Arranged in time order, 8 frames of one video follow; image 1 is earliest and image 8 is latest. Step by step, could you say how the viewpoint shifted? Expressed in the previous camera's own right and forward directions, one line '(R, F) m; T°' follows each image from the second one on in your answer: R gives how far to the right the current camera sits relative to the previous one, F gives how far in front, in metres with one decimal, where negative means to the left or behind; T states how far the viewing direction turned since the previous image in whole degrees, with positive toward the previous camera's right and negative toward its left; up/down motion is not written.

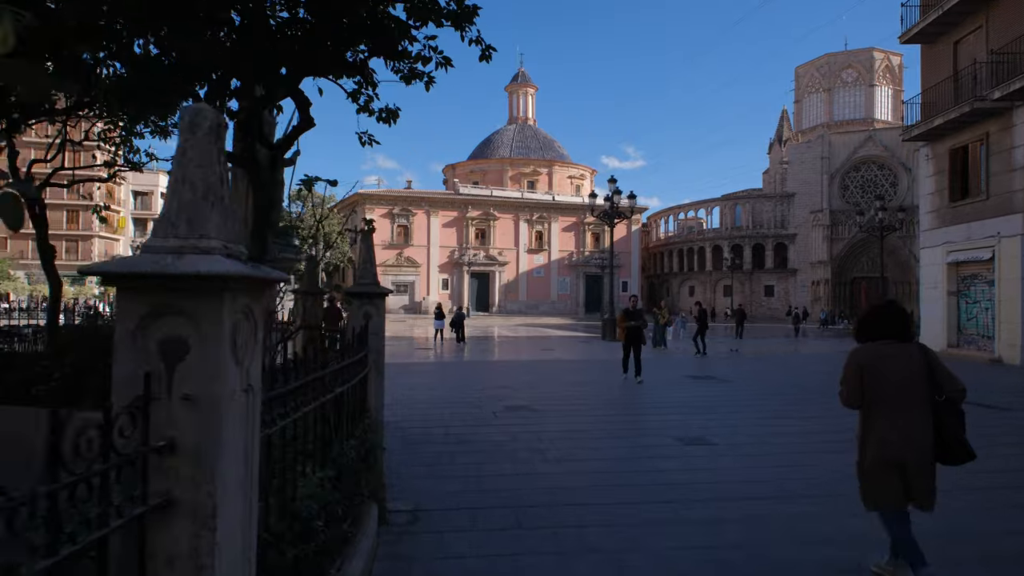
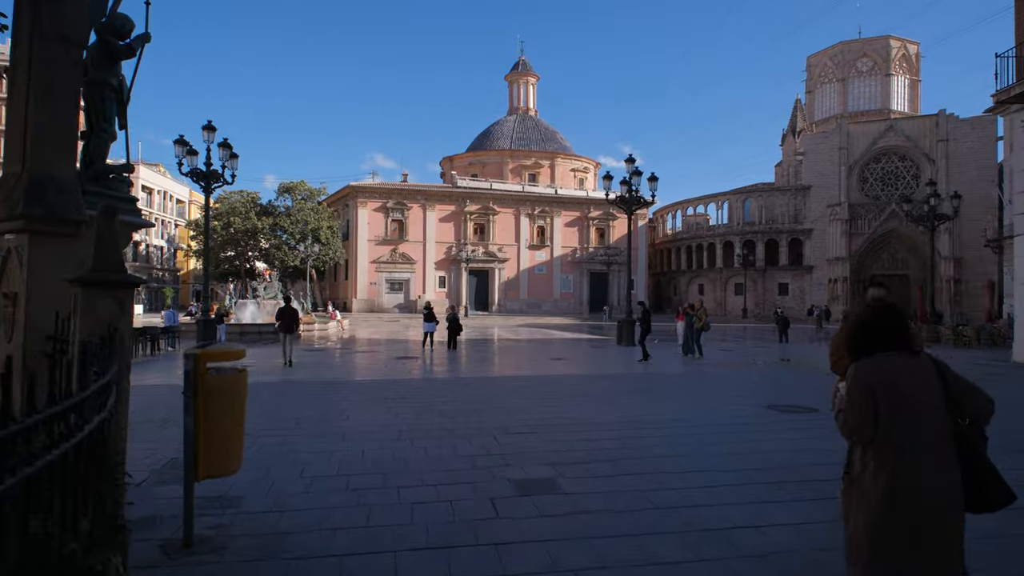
(-0.1, +3.0) m; 0°
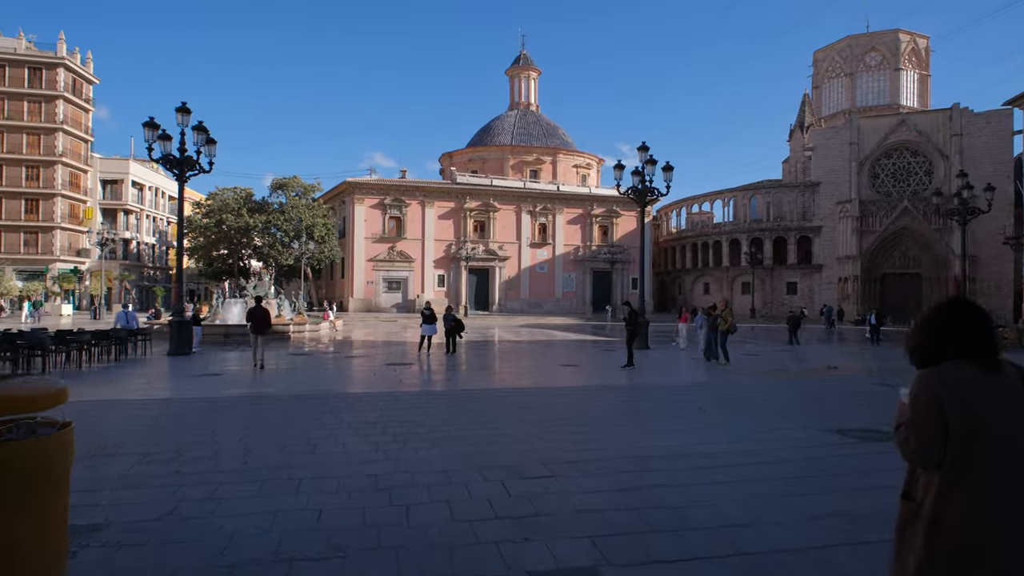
(-0.1, +1.5) m; 0°
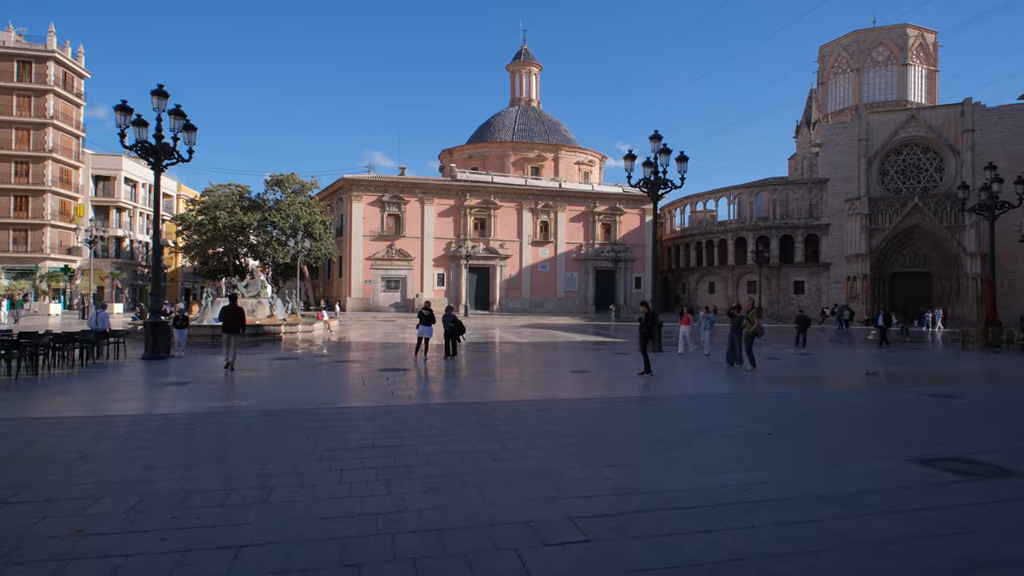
(-0.1, +1.1) m; 0°
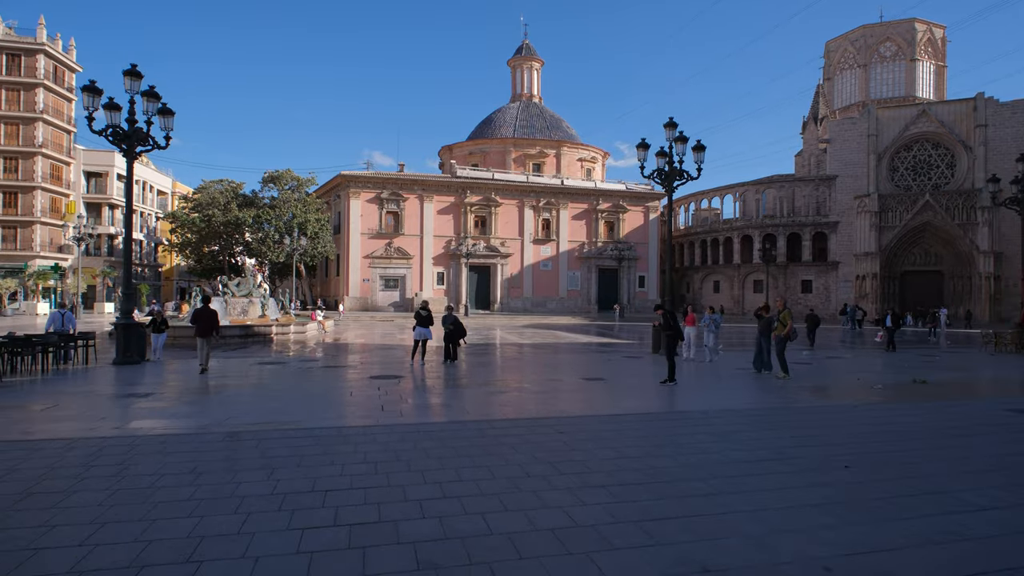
(-0.1, +1.1) m; 0°
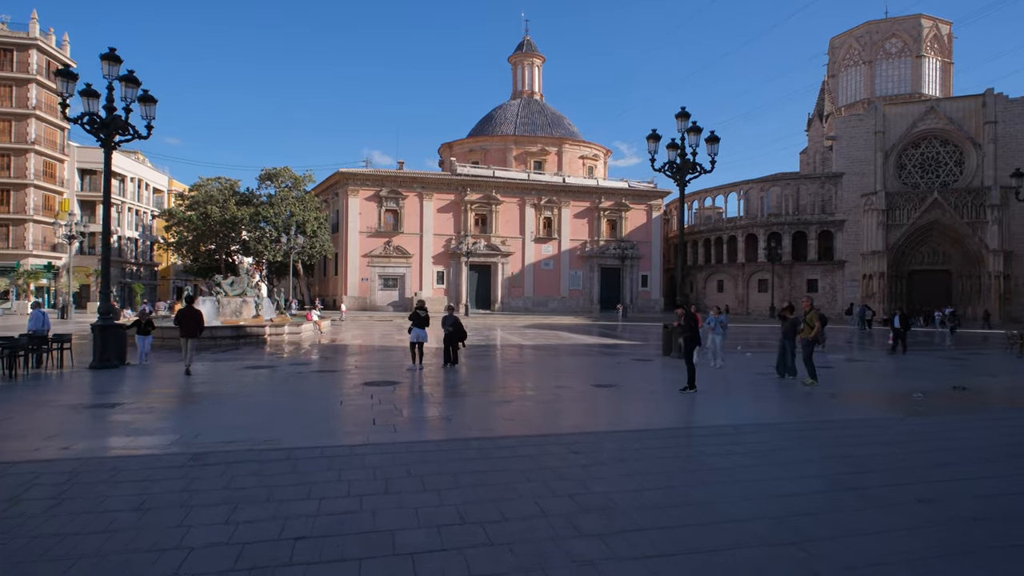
(-0.1, +0.8) m; 0°
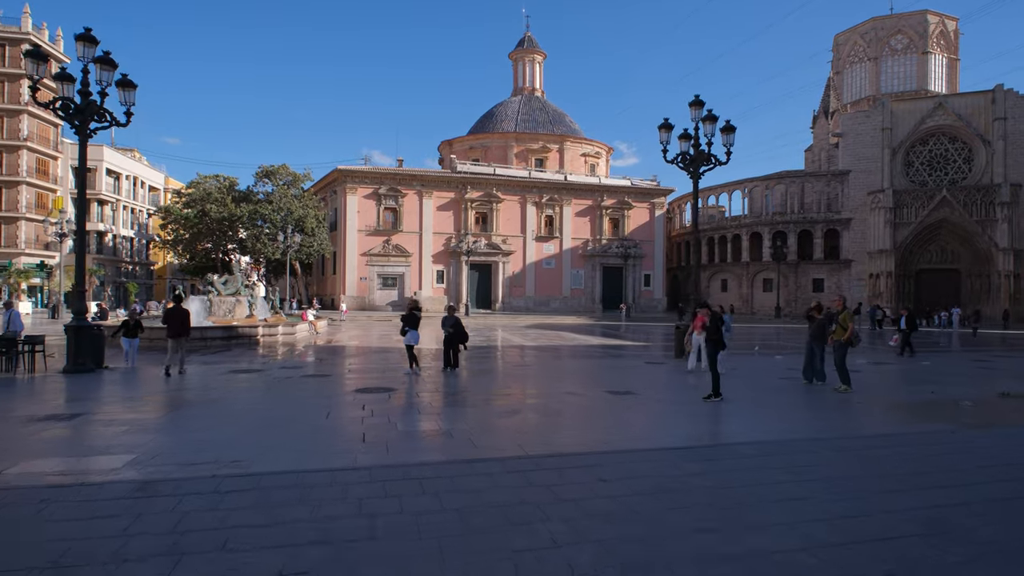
(-0.1, +0.8) m; 0°
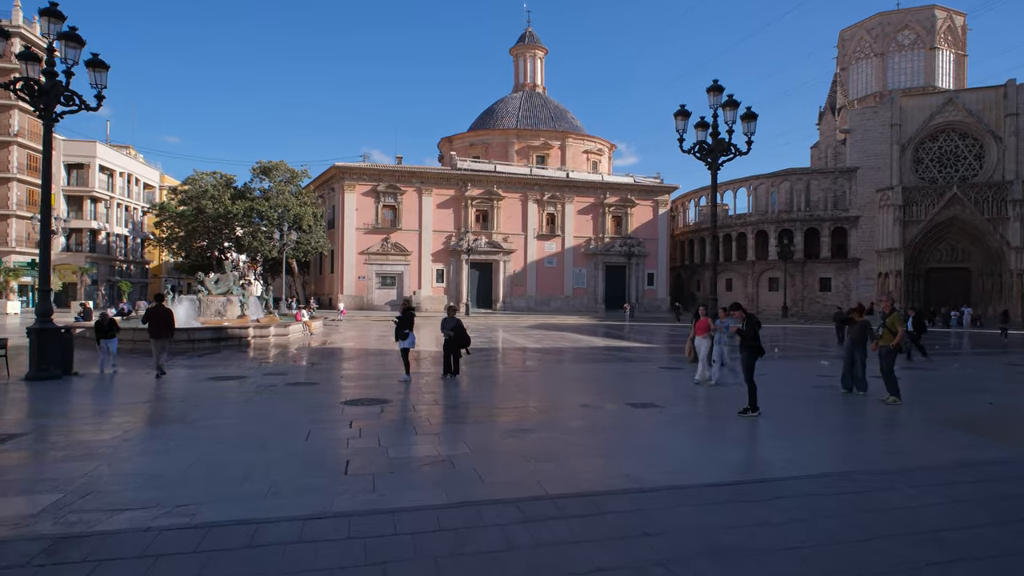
(-0.1, +0.9) m; 0°
